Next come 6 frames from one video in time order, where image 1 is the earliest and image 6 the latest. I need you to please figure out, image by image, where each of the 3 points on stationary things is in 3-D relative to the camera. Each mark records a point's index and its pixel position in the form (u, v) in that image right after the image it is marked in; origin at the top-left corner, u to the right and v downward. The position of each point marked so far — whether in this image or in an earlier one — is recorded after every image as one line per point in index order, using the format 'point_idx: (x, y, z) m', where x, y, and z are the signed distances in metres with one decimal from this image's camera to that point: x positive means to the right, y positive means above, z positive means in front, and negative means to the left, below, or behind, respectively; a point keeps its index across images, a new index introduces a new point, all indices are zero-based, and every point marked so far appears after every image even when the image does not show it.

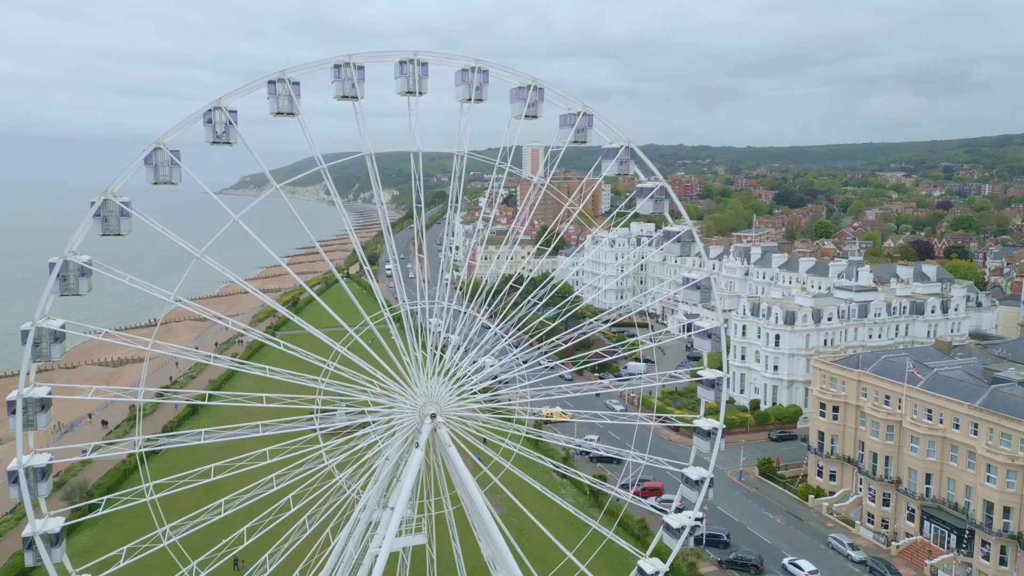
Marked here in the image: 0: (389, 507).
0: (-2.5, -4.5, +16.3) m
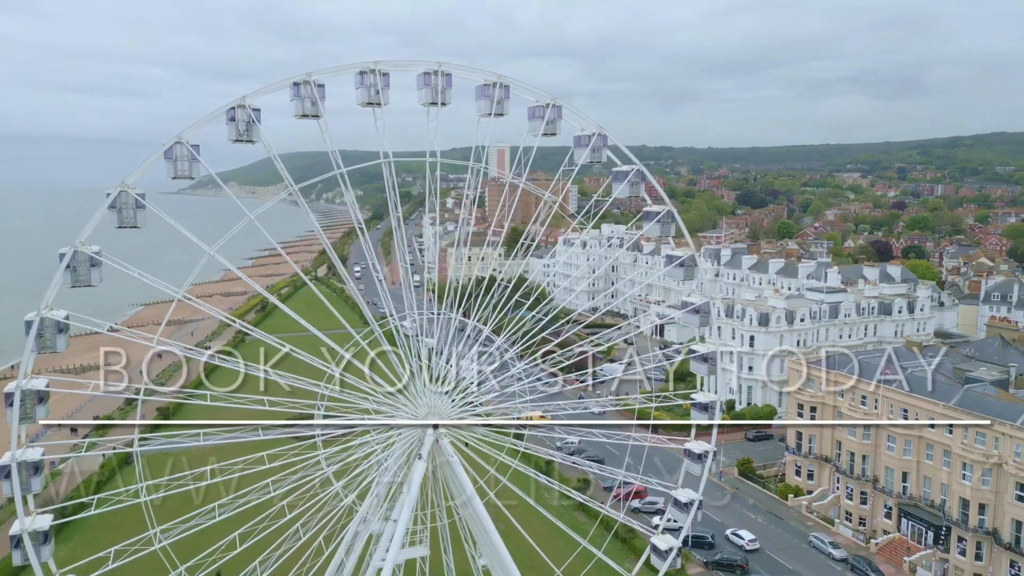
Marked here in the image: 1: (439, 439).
0: (-2.4, -4.7, +16.1) m
1: (-1.4, -3.2, +16.4) m
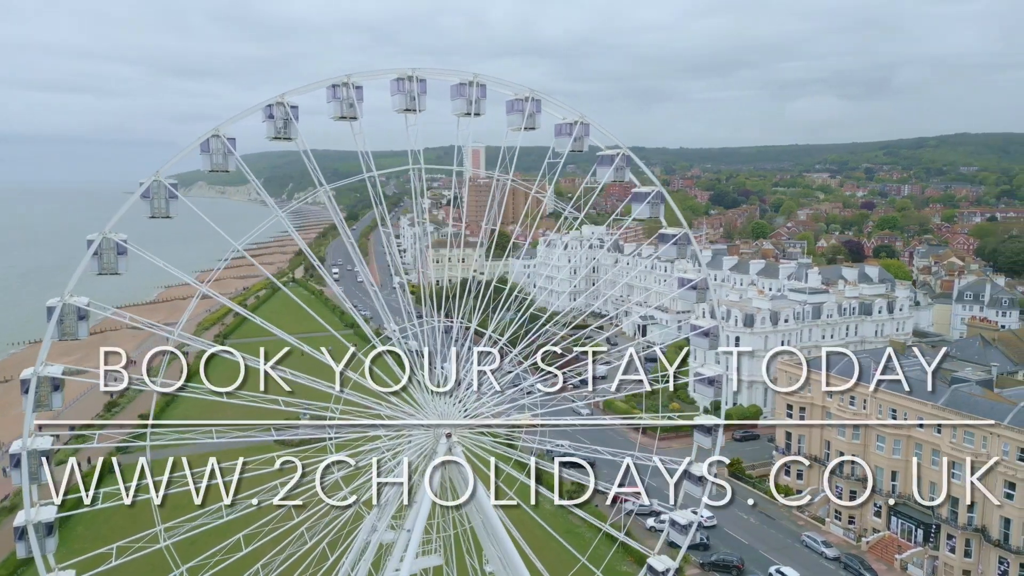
0: (-2.2, -4.8, +16.0) m
1: (-1.2, -3.3, +16.3) m
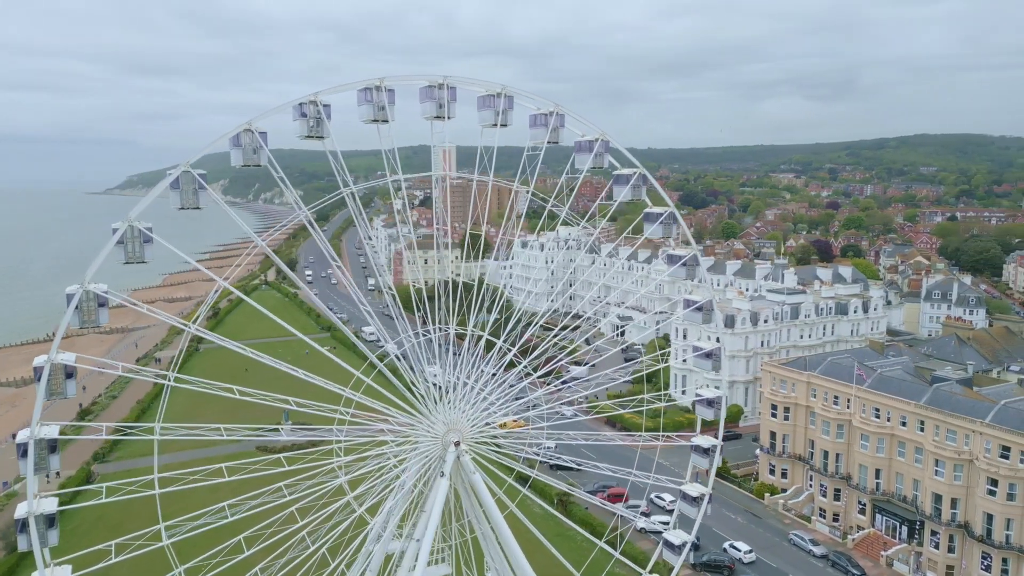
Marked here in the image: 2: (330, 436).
0: (-2.0, -5.0, +15.8) m
1: (-1.1, -3.4, +16.2) m
2: (-3.6, -2.9, +15.7) m
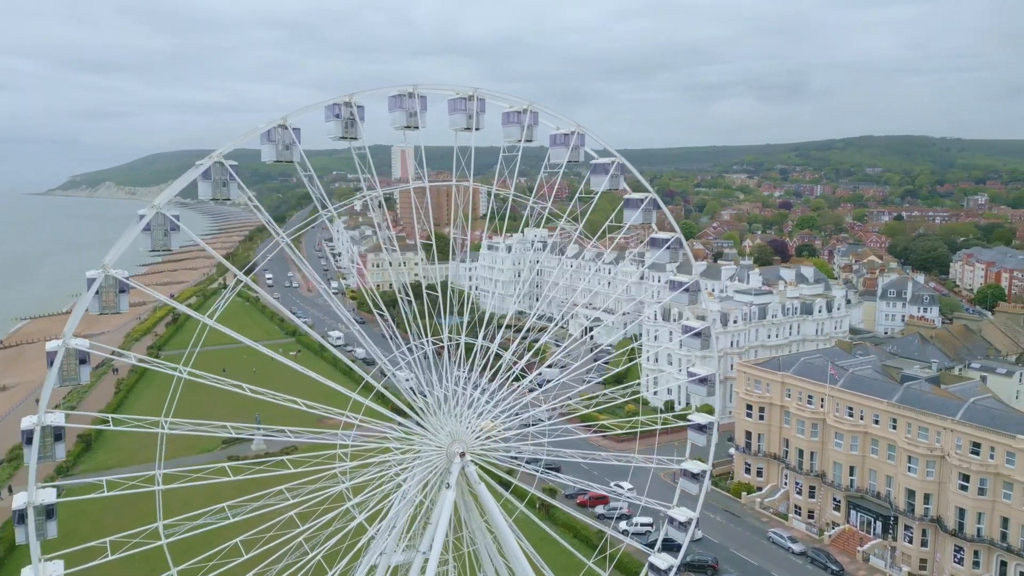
0: (-1.9, -5.2, +15.7) m
1: (-1.0, -3.6, +16.1) m
2: (-3.5, -3.1, +15.5) m
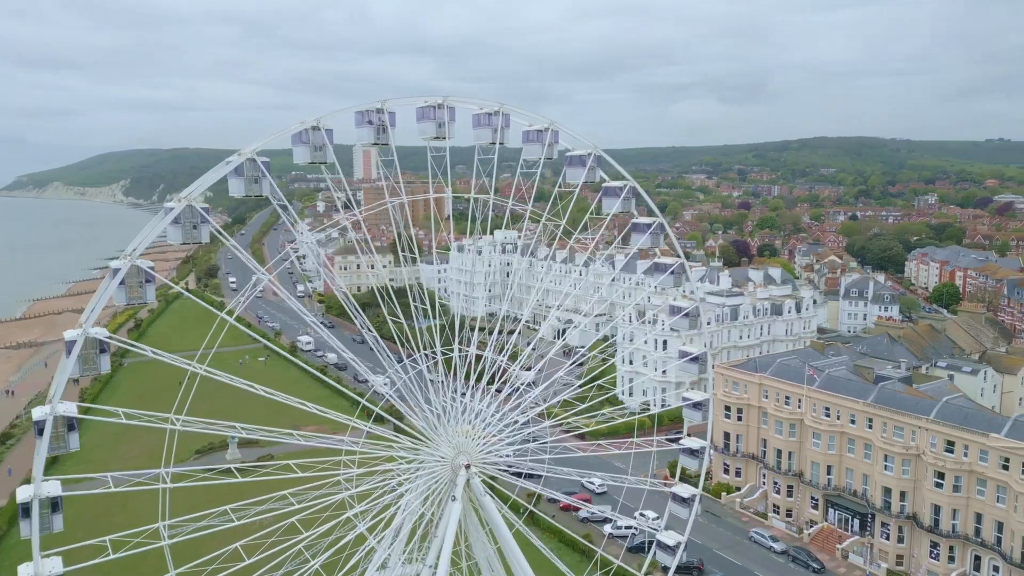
0: (-1.8, -5.4, +15.6) m
1: (-0.9, -3.8, +16.0) m
2: (-3.4, -3.3, +15.2) m
